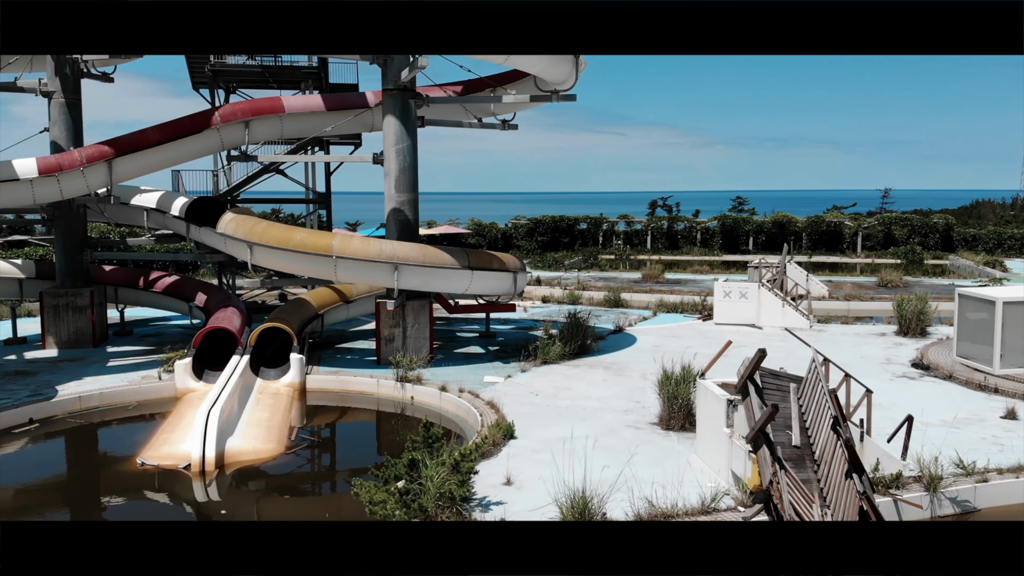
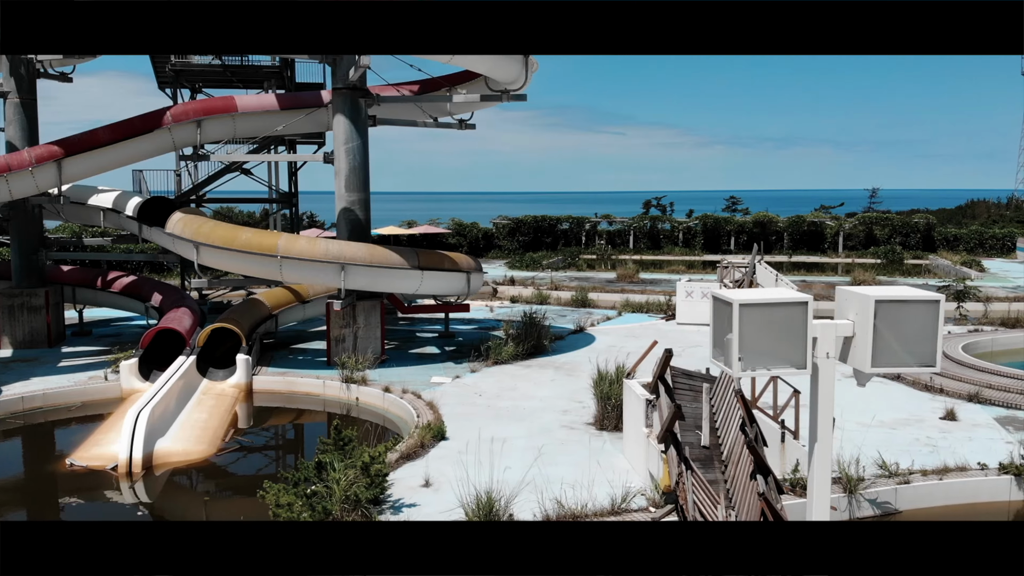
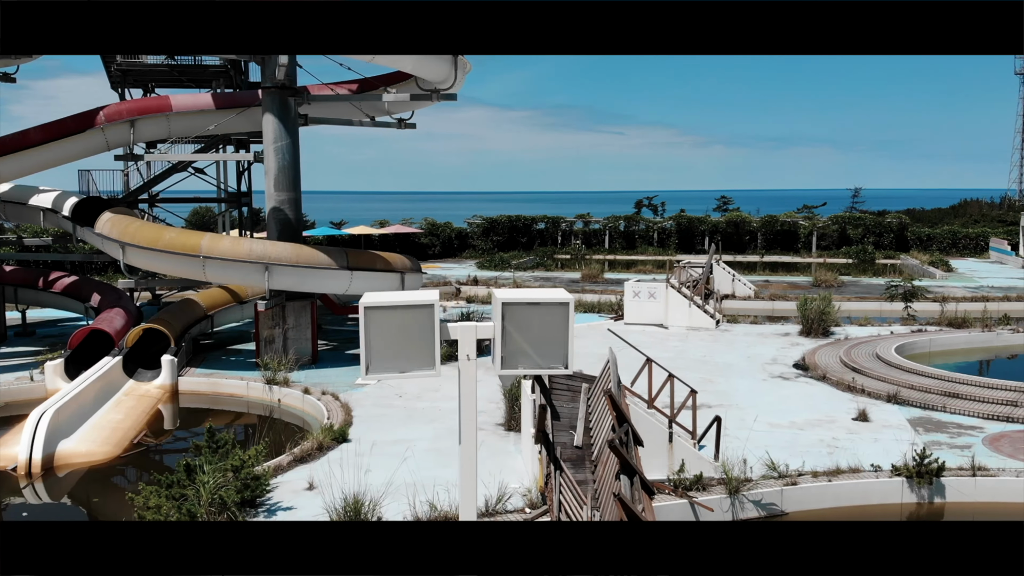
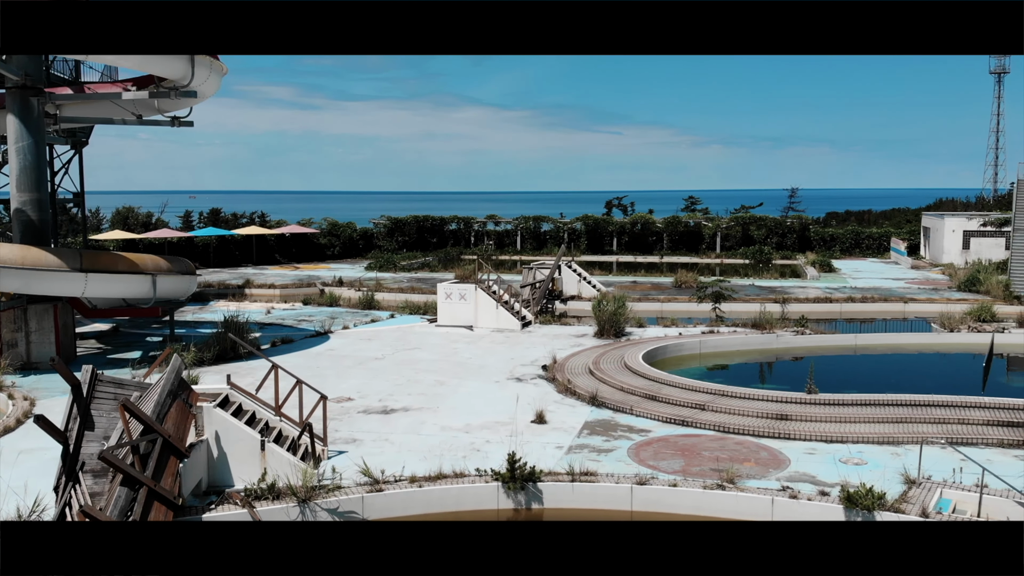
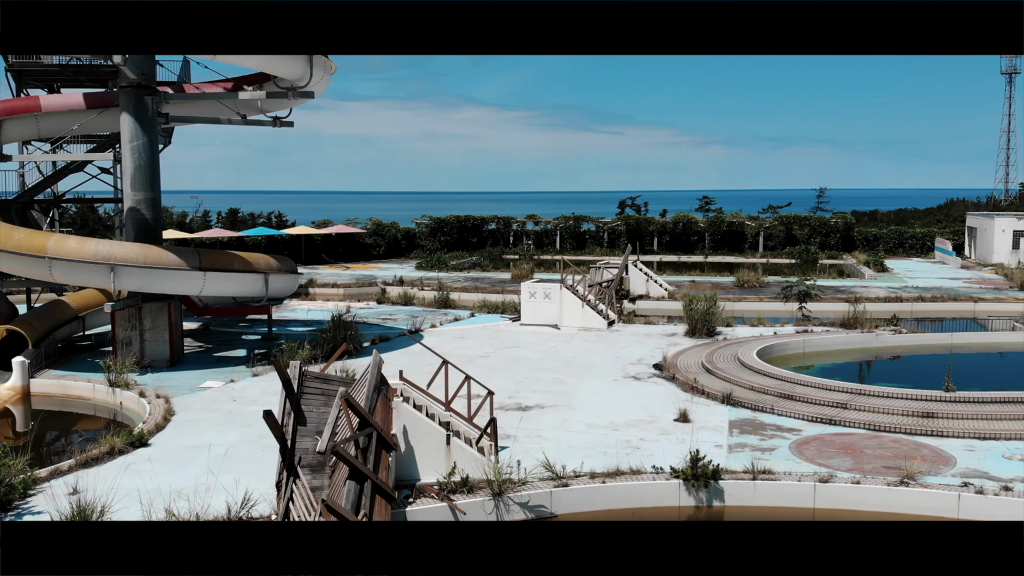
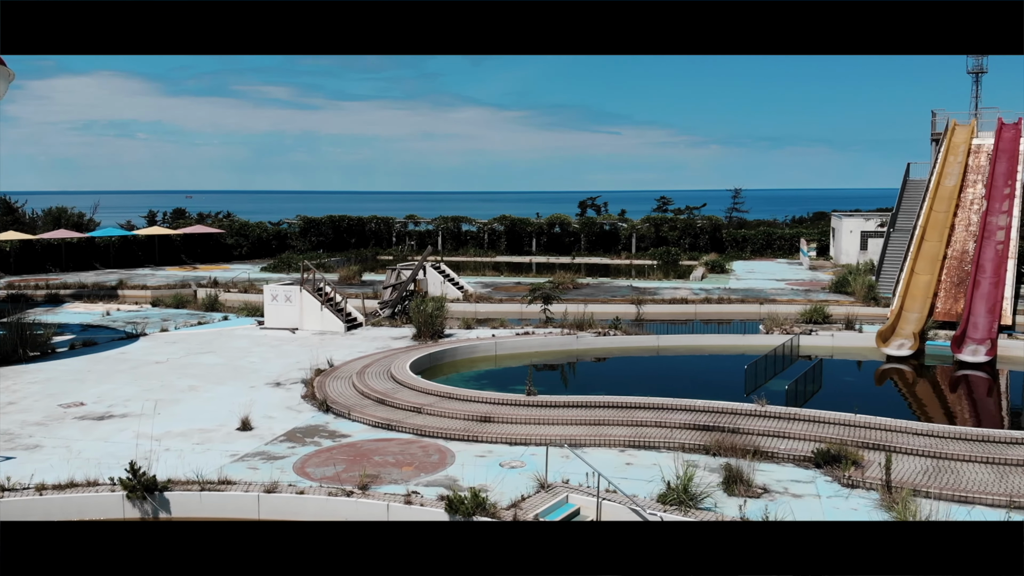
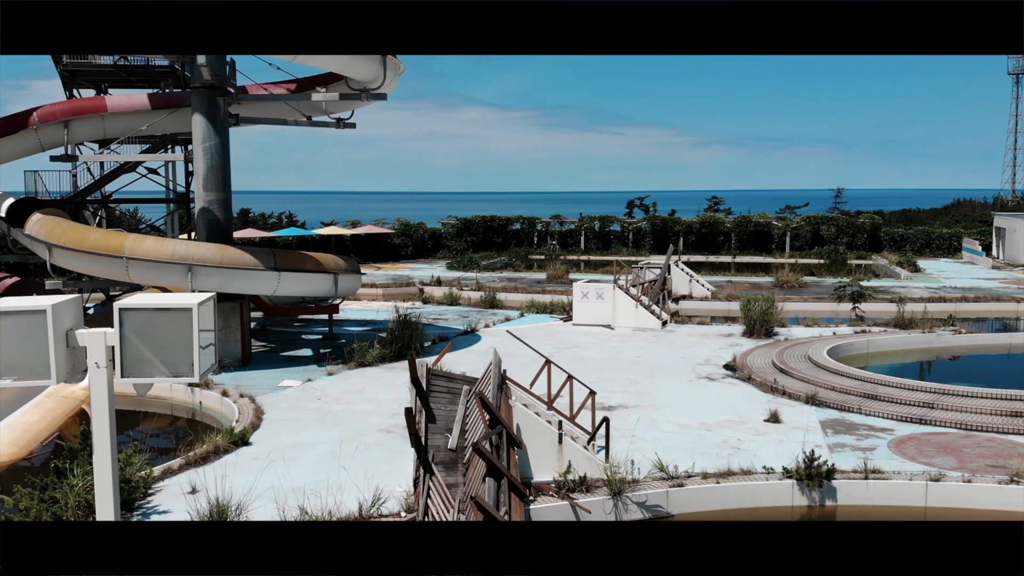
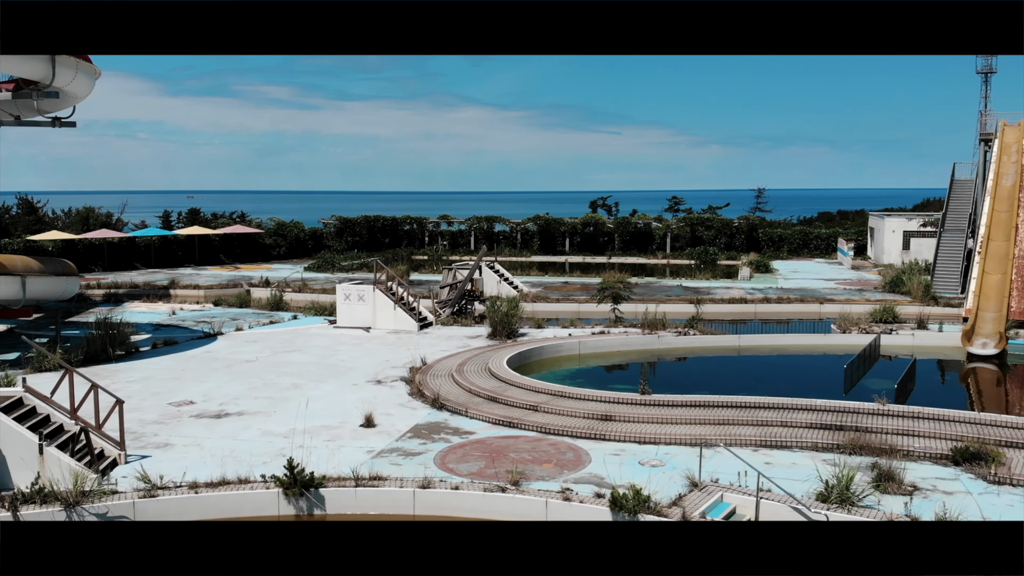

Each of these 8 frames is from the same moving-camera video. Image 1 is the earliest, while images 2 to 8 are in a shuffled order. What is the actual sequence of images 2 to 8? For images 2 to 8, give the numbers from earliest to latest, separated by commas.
2, 3, 7, 5, 4, 8, 6
